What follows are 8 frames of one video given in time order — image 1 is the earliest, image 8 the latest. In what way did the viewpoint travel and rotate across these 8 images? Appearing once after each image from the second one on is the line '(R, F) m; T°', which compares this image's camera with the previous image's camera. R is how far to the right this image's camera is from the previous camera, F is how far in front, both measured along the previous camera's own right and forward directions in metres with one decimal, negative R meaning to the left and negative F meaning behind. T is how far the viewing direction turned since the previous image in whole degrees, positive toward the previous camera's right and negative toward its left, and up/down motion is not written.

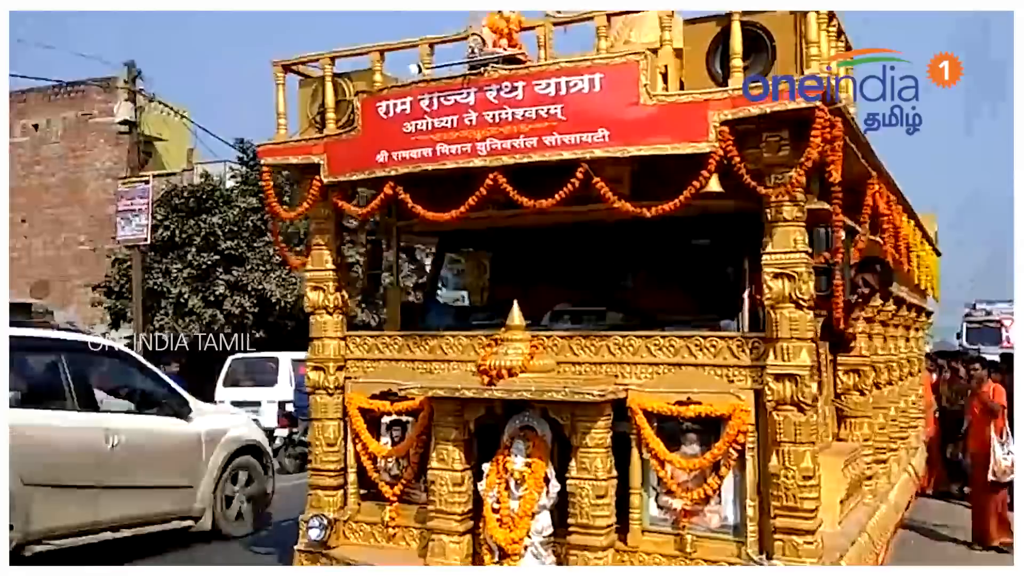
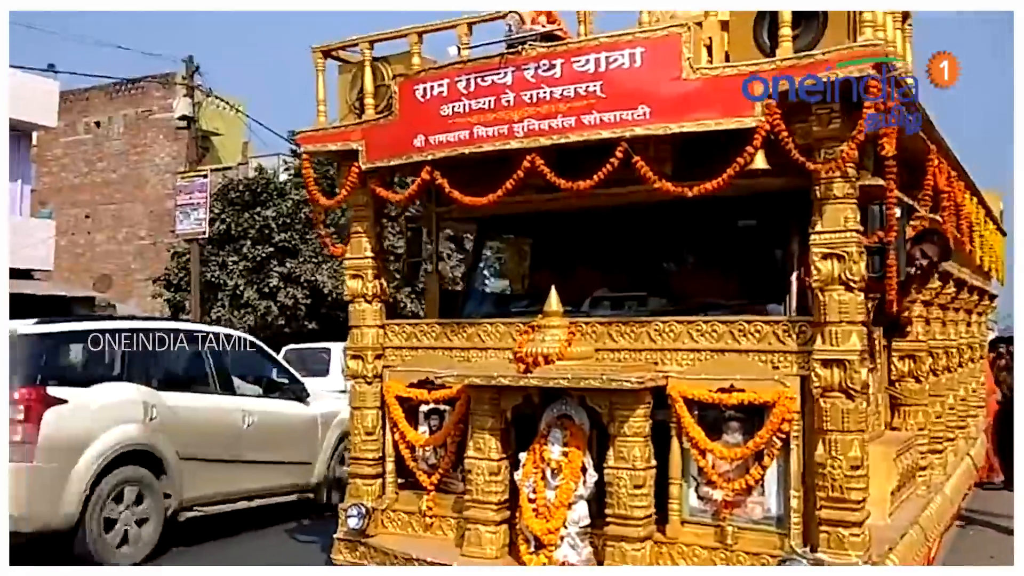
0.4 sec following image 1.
(+0.1, +0.1) m; -3°
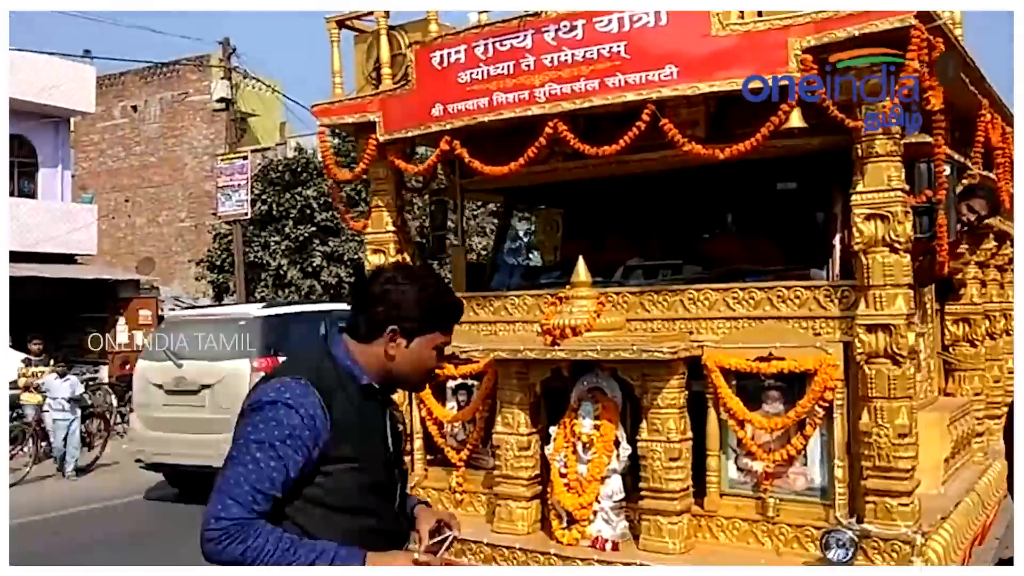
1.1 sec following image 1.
(+0.1, +0.2) m; -2°
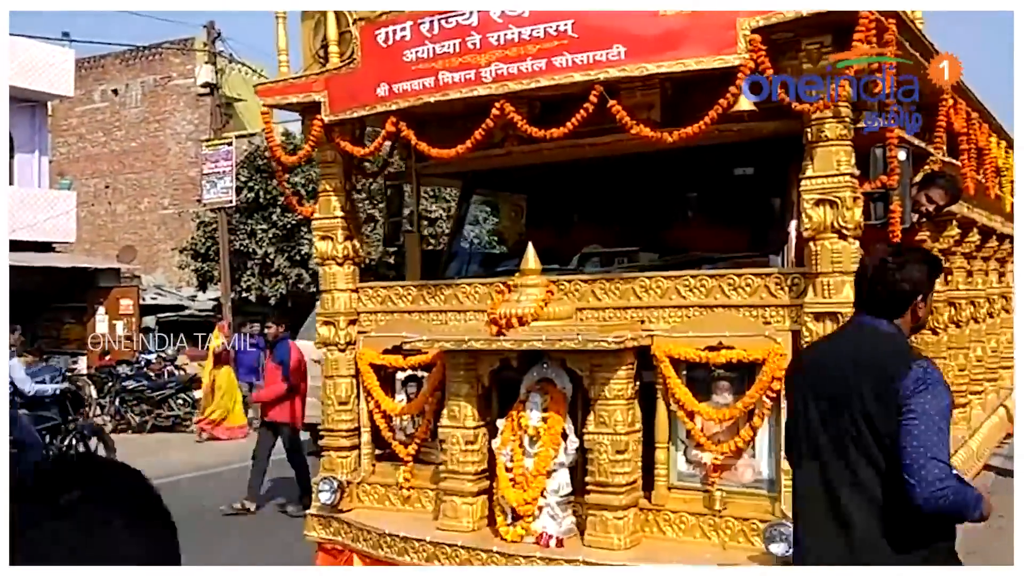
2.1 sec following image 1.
(+0.2, +0.2) m; +1°
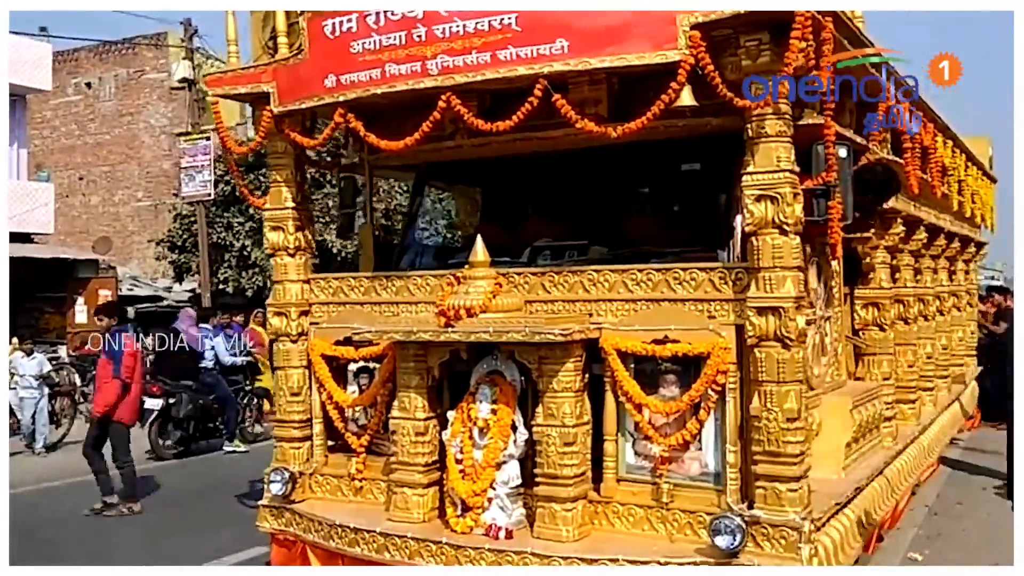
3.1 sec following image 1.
(+0.1, 0.0) m; +1°
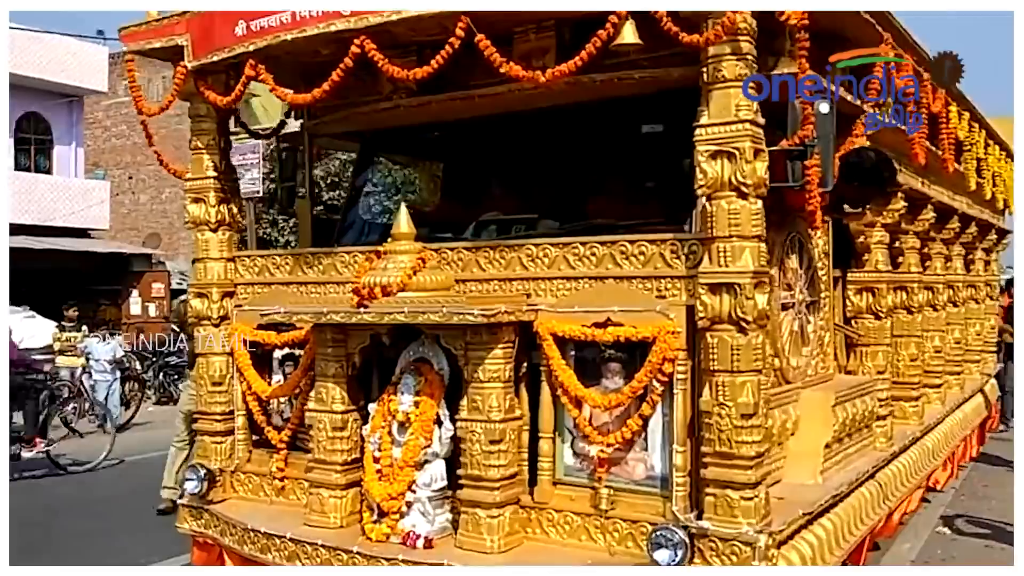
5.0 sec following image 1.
(+0.5, +0.7) m; -2°
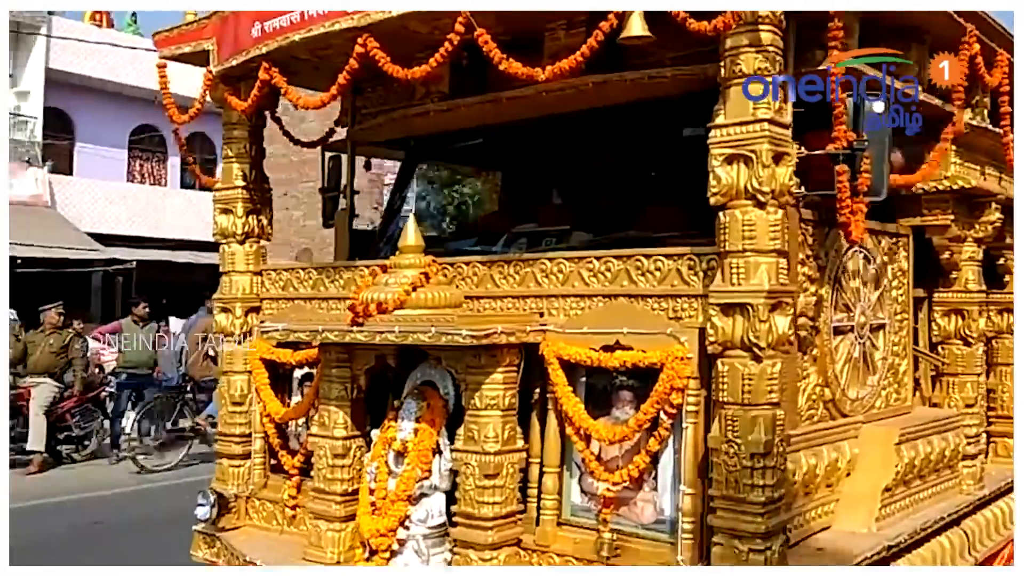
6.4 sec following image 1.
(+0.6, +0.5) m; -8°
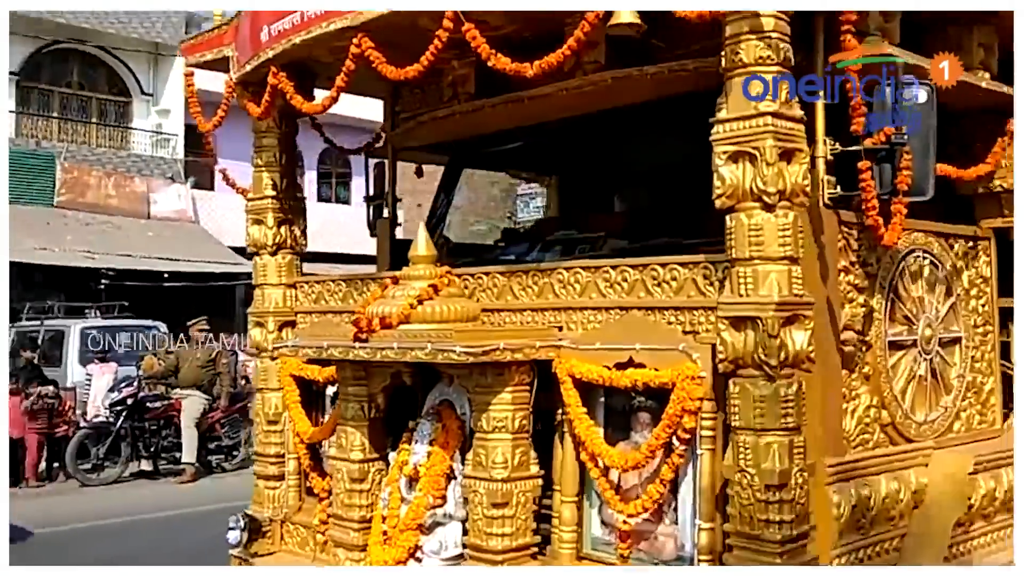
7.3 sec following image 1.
(+0.5, +0.4) m; -7°
